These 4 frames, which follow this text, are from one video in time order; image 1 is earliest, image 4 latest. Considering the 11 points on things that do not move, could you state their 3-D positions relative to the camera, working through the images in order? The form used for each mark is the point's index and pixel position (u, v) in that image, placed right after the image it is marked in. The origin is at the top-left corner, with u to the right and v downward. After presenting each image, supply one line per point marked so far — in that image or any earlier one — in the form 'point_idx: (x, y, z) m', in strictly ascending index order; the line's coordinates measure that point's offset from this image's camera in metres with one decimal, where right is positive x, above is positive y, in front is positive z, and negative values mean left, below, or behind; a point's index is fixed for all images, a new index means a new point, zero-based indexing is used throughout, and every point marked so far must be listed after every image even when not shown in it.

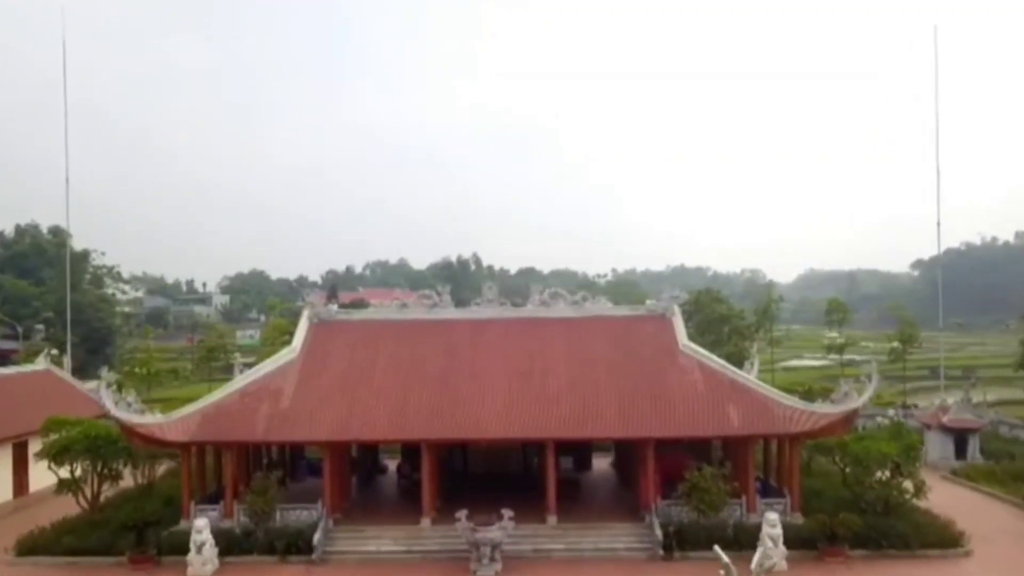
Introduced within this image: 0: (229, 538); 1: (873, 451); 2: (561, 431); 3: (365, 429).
0: (-6.0, -5.3, +19.4) m
1: (+7.8, -3.5, +19.8) m
2: (+1.1, -3.1, +19.9) m
3: (-3.2, -3.1, +20.0) m
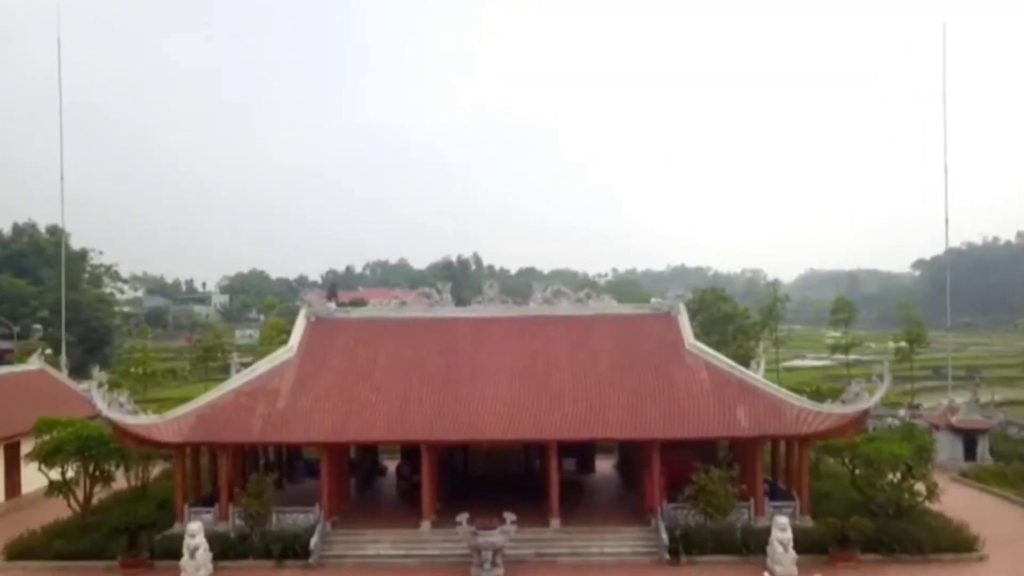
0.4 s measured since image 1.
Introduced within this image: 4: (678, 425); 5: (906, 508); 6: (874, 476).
0: (-5.9, -5.2, +18.9) m
1: (+7.8, -3.5, +19.2) m
2: (+1.1, -3.0, +19.4) m
3: (-3.1, -3.0, +19.5) m
4: (+3.5, -2.9, +19.6) m
5: (+8.4, -4.7, +19.5) m
6: (+7.7, -4.0, +19.5) m
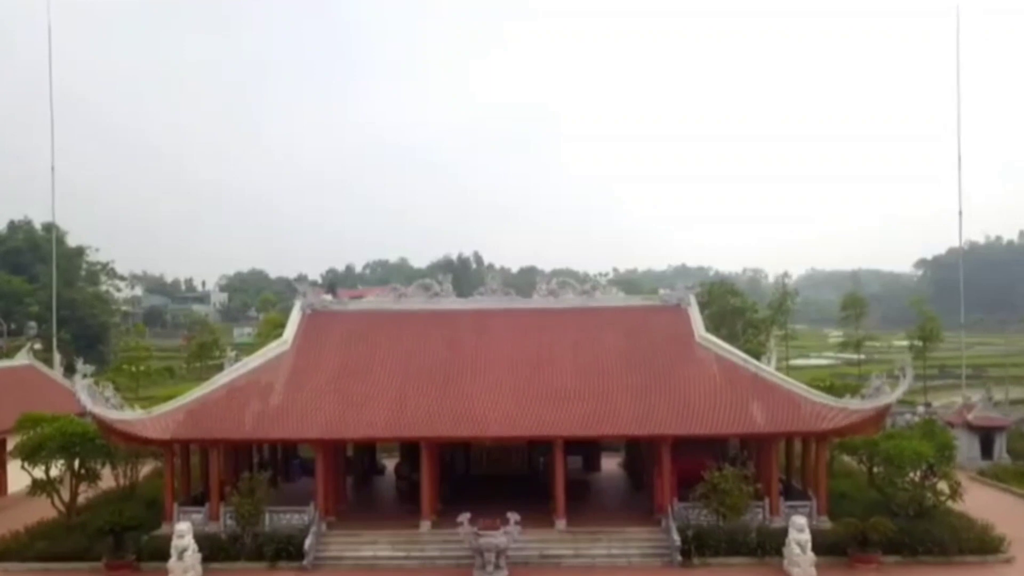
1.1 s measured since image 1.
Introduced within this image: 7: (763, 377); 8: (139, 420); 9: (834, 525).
0: (-5.9, -5.0, +18.0) m
1: (+7.9, -3.2, +18.4) m
2: (+1.2, -2.8, +18.5) m
3: (-3.1, -2.8, +18.6) m
4: (+3.6, -2.7, +18.7) m
5: (+8.5, -4.5, +18.6) m
6: (+7.8, -3.8, +18.6) m
7: (+5.4, -1.9, +19.9) m
8: (-7.6, -2.7, +18.7) m
9: (+6.5, -4.8, +18.4) m
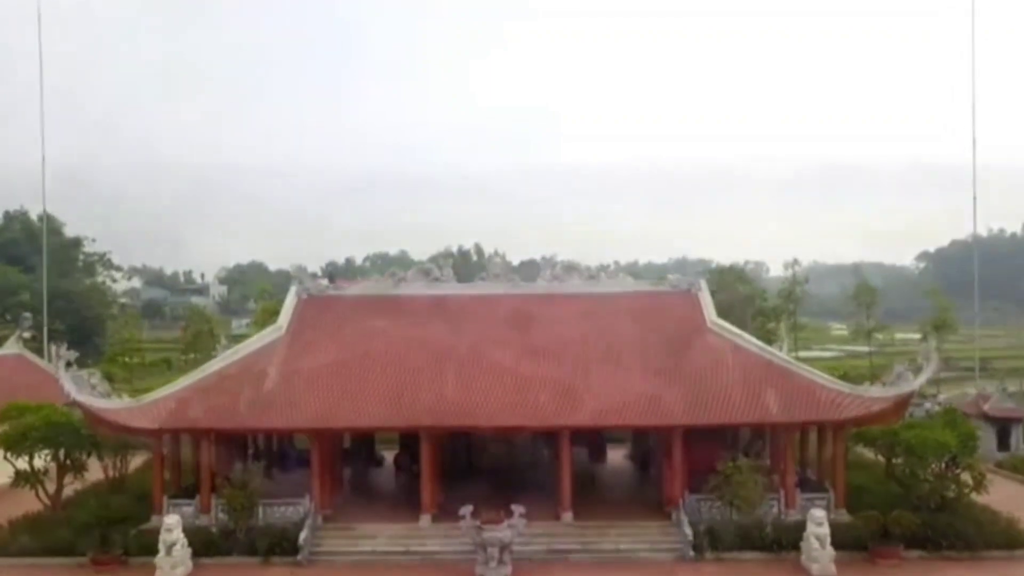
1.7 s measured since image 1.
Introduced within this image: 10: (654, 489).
0: (-5.8, -4.7, +17.2) m
1: (+8.0, -2.9, +17.5) m
2: (+1.3, -2.5, +17.7) m
3: (-3.0, -2.5, +17.8) m
4: (+3.7, -2.4, +17.8) m
5: (+8.5, -4.1, +17.8) m
6: (+7.8, -3.4, +17.7) m
7: (+5.5, -1.6, +19.0) m
8: (-7.5, -2.3, +17.9) m
9: (+6.6, -4.4, +17.6) m
10: (+3.1, -4.4, +19.9) m
